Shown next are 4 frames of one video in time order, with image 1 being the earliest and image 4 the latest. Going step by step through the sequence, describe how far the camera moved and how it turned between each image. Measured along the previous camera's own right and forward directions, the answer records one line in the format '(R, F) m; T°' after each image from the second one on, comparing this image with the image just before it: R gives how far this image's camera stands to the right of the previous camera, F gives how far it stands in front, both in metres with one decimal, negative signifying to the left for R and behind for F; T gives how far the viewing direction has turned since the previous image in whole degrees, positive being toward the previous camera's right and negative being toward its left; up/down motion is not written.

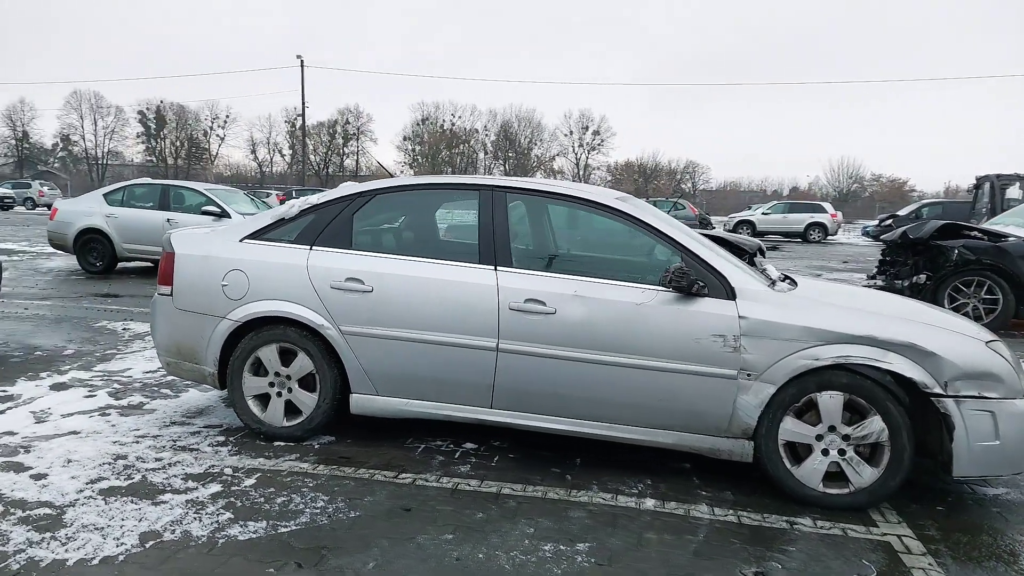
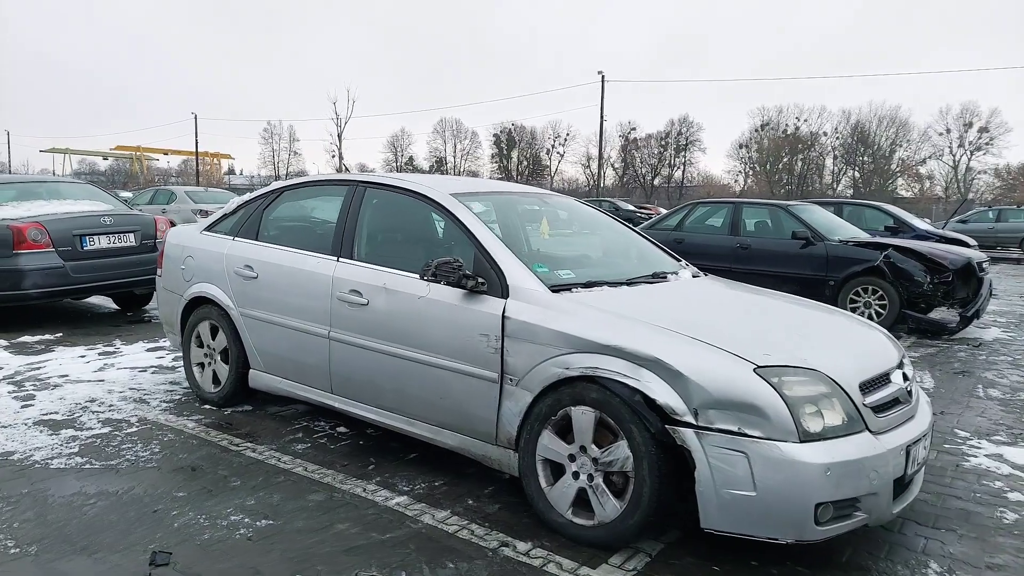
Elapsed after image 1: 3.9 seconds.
(+2.4, +0.6) m; -25°
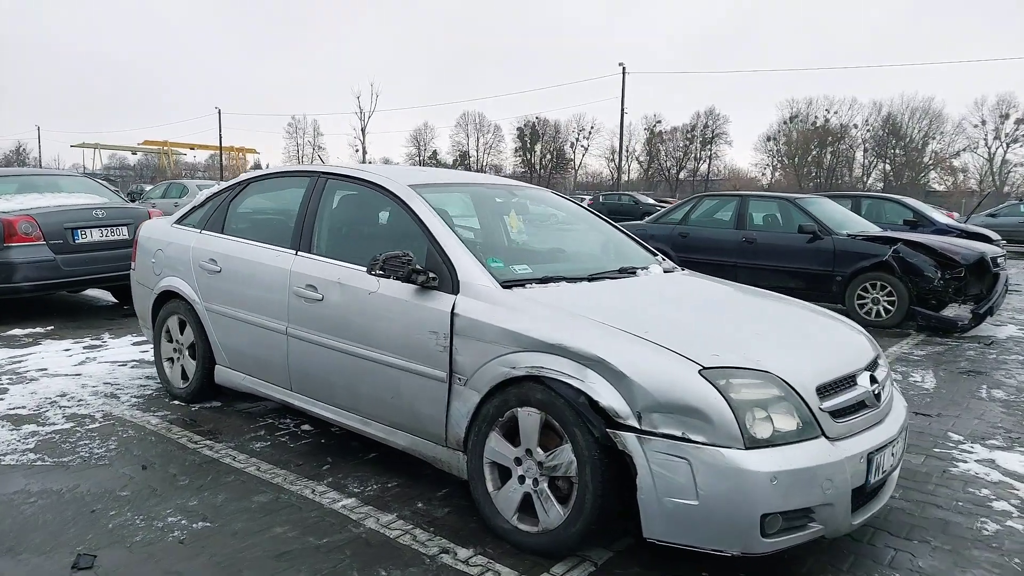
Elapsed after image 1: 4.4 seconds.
(+0.3, +0.1) m; -2°
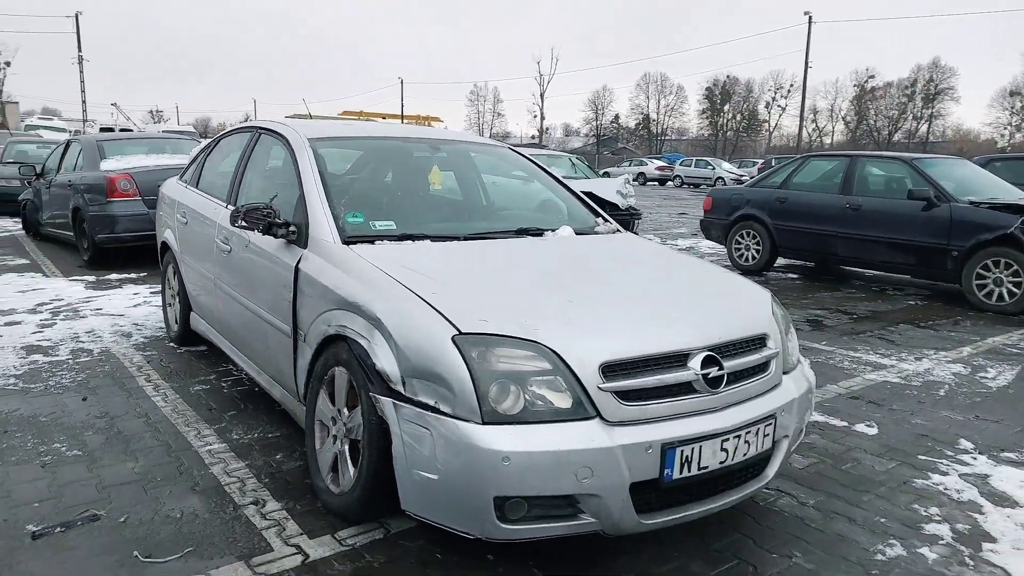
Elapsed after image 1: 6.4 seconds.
(+1.3, +0.3) m; -14°
